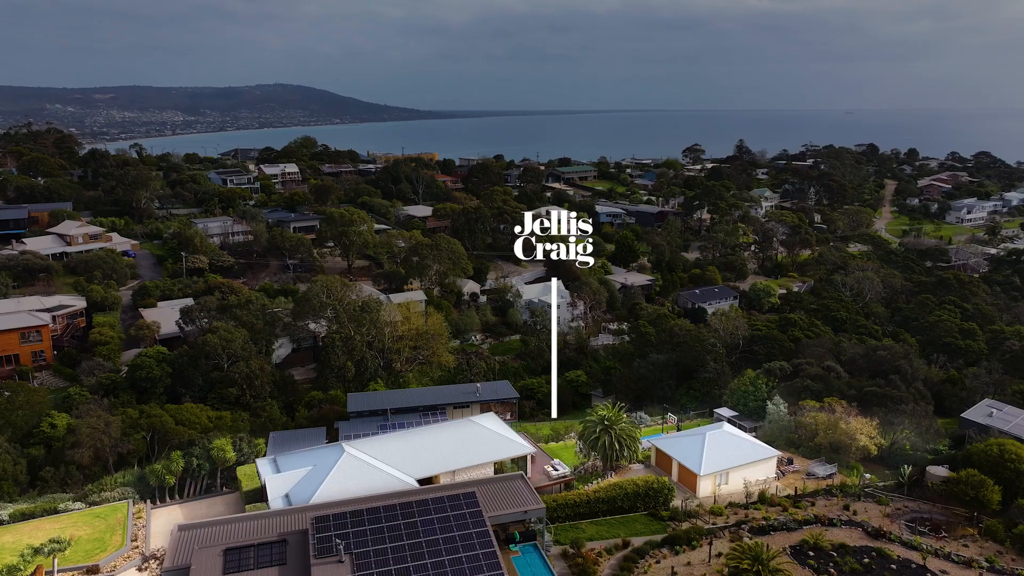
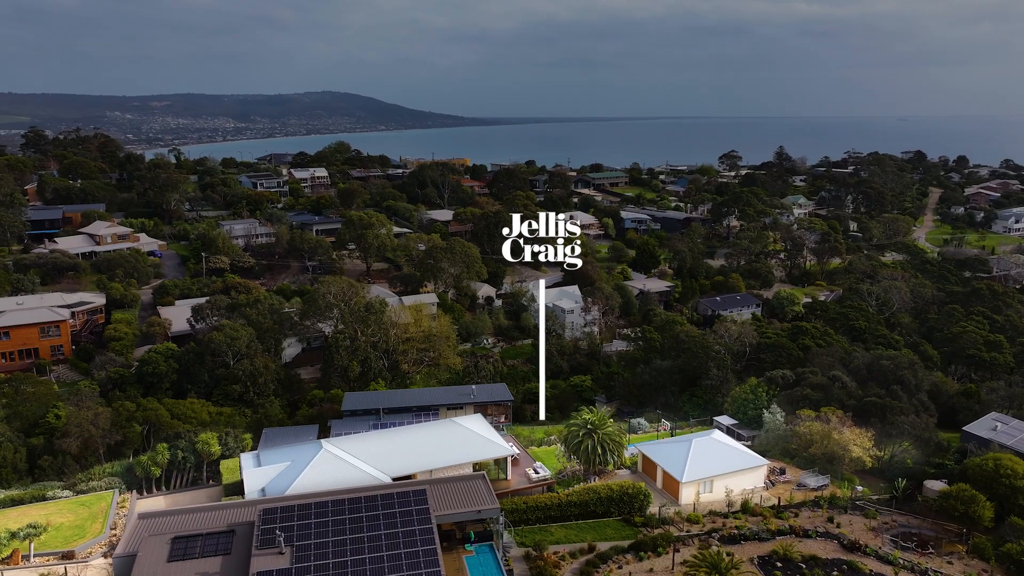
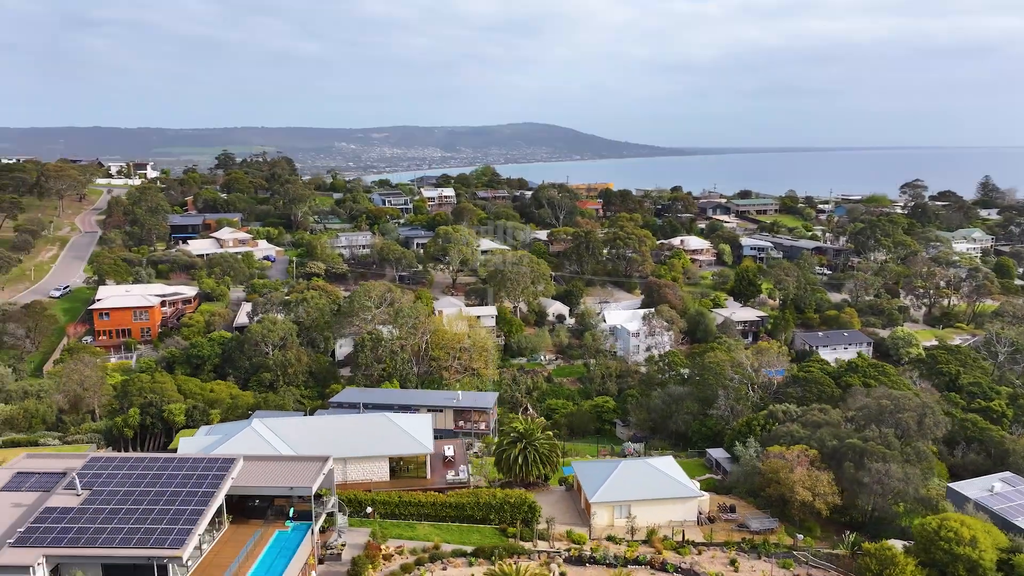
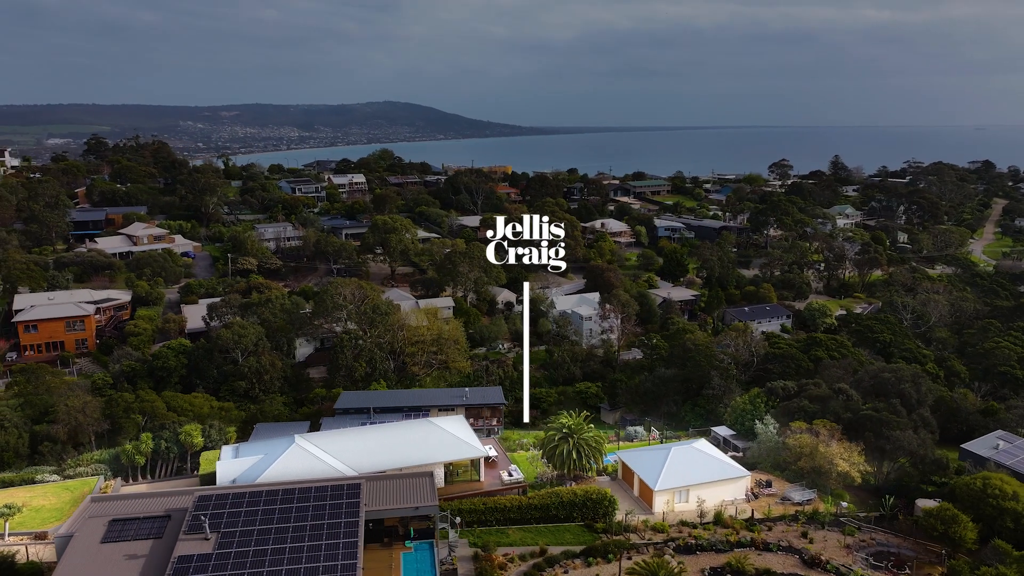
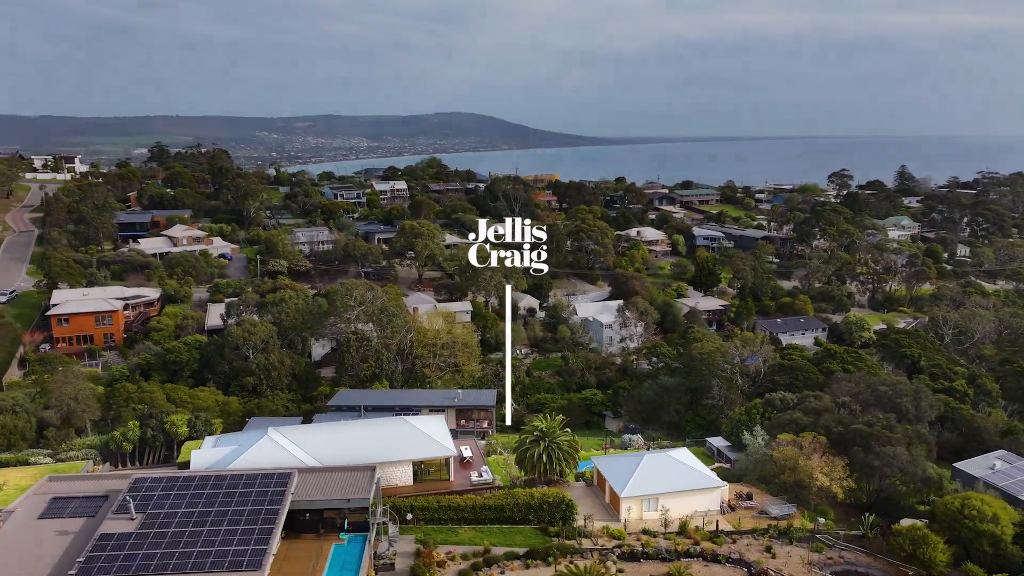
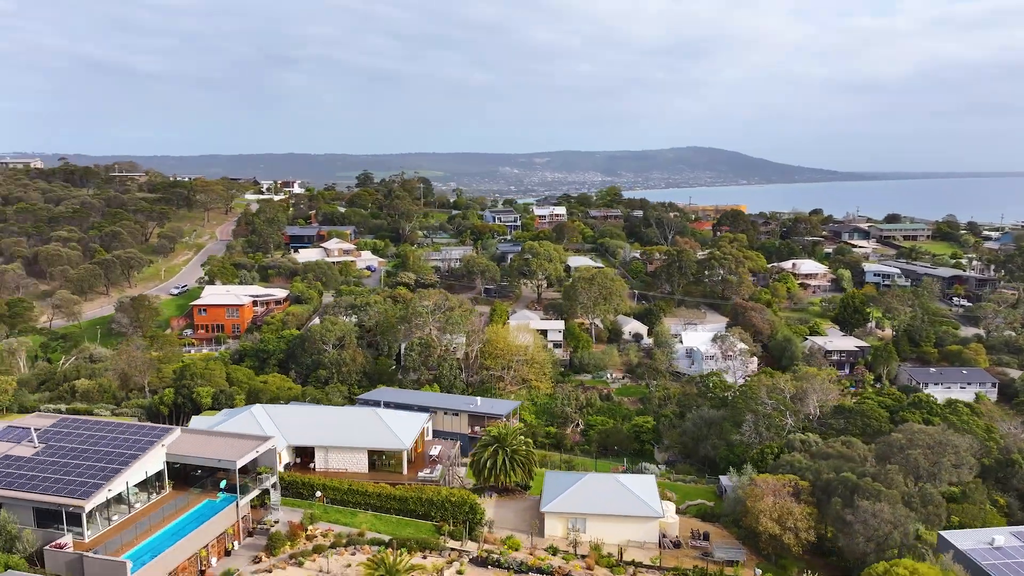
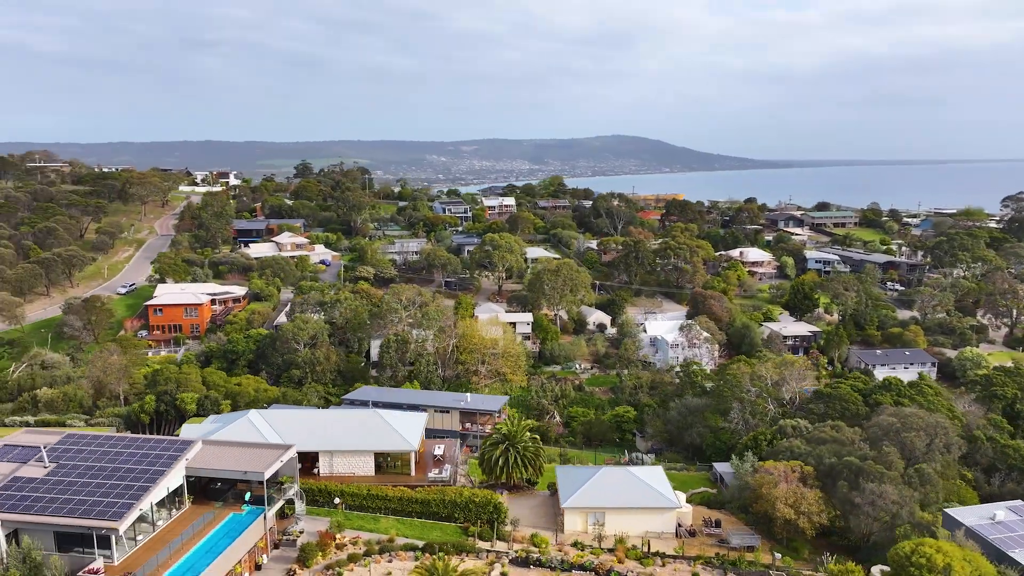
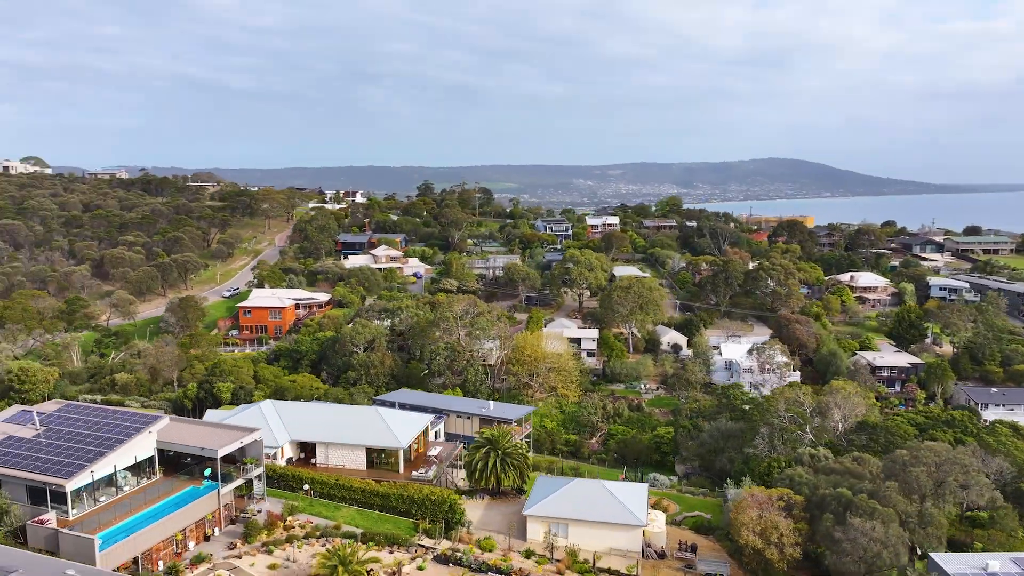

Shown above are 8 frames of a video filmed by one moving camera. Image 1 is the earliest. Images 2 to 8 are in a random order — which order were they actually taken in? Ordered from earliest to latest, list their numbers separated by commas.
2, 4, 5, 3, 7, 6, 8
